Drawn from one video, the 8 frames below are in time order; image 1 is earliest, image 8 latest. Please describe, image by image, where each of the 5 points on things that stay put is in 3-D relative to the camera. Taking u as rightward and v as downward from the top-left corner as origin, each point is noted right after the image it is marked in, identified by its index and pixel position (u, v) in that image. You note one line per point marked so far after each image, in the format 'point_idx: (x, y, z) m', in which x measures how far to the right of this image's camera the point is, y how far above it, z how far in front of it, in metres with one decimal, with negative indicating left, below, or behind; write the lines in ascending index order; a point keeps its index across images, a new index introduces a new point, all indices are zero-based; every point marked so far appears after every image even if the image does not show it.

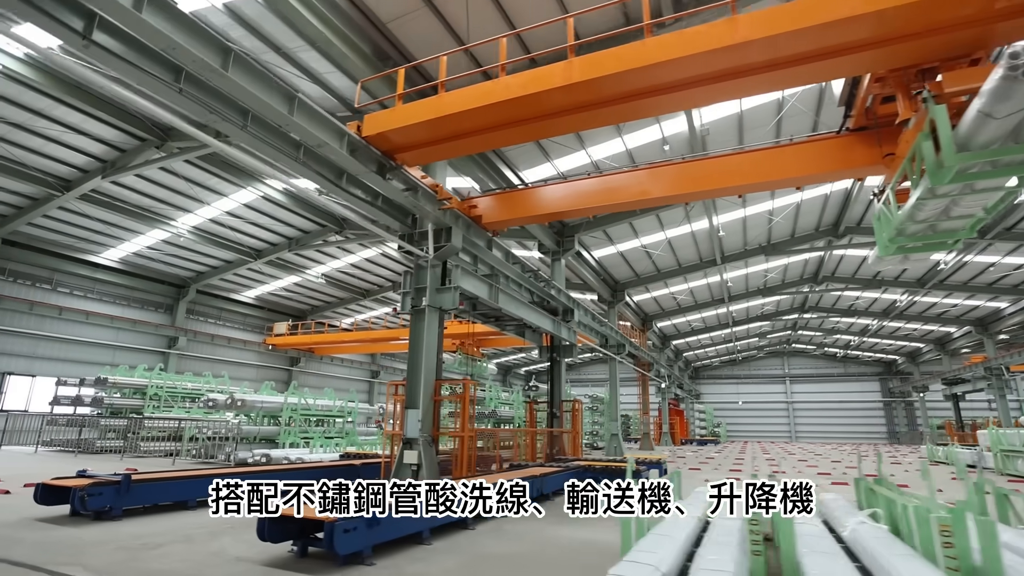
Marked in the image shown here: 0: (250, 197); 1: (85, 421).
0: (-8.2, +2.8, +16.1) m
1: (-12.1, -3.7, +14.5) m
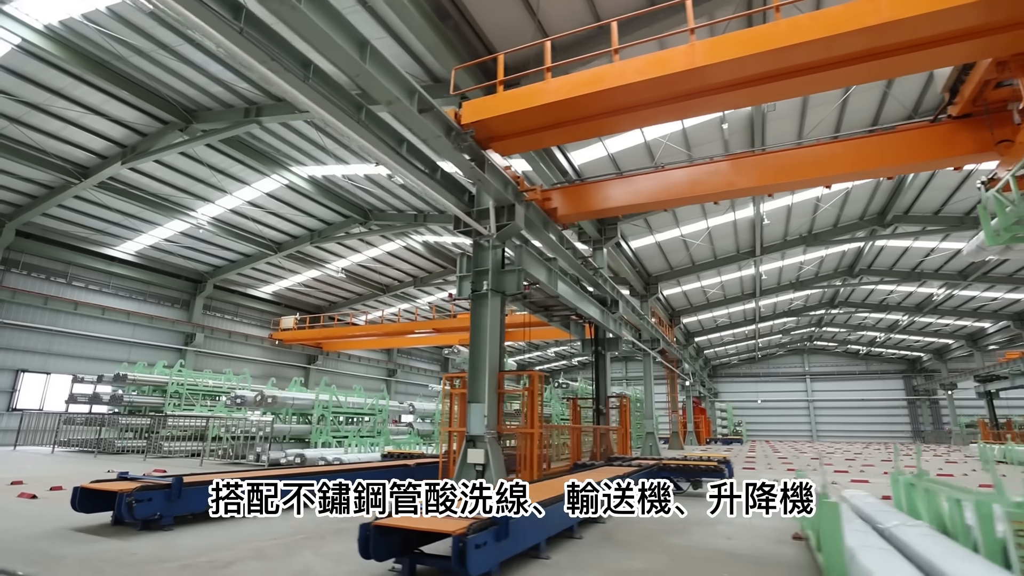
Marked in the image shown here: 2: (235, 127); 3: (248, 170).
0: (-7.1, +3.1, +15.4) m
1: (-11.0, -3.5, +13.7) m
2: (-6.2, +3.6, +11.6) m
3: (-7.5, +3.3, +14.6) m
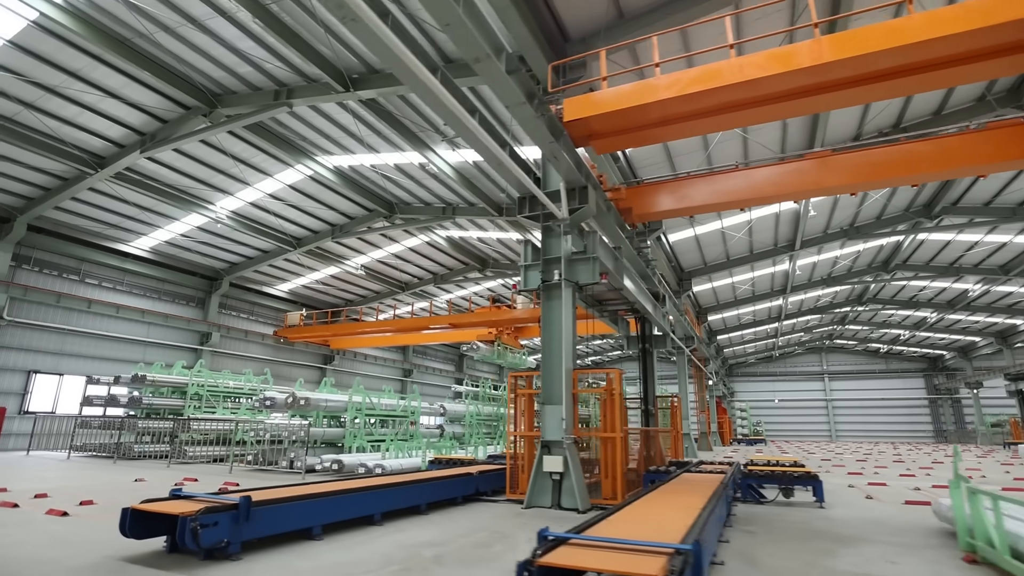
0: (-6.1, +3.2, +14.6) m
1: (-9.9, -3.4, +13.0) m
2: (-5.2, +3.8, +10.8) m
3: (-6.5, +3.4, +13.8) m
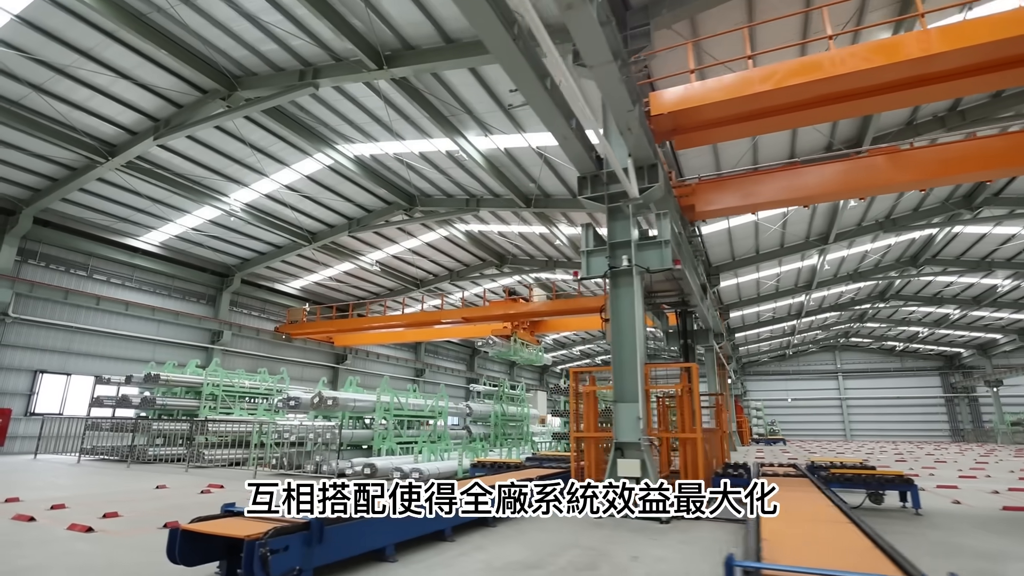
0: (-5.3, +3.3, +14.0) m
1: (-9.1, -3.3, +12.4) m
2: (-4.4, +3.9, +10.2) m
3: (-5.7, +3.6, +13.2) m
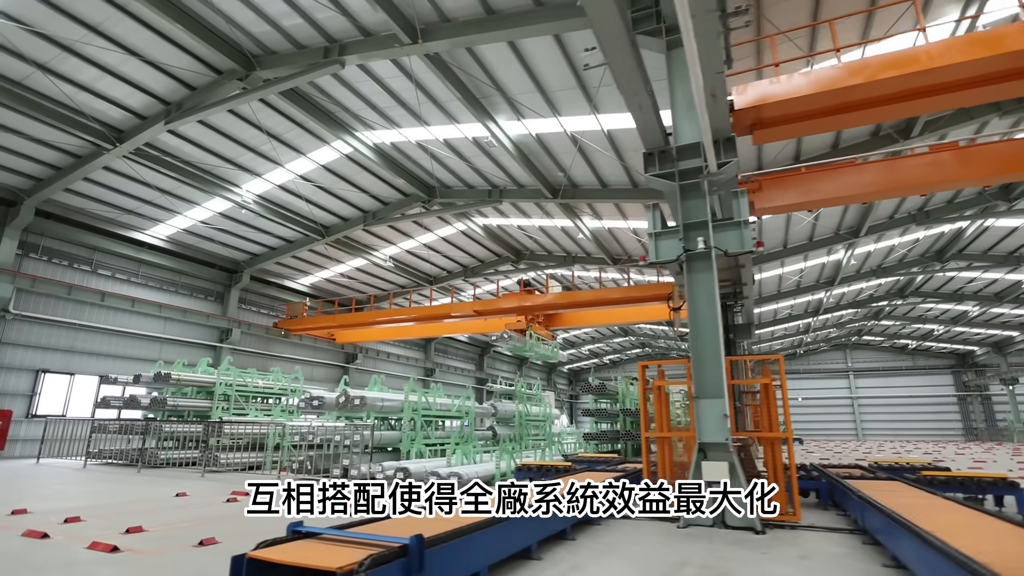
0: (-4.6, +3.4, +13.3) m
1: (-8.4, -3.2, +11.7) m
2: (-3.7, +4.1, +9.5) m
3: (-5.0, +3.7, +12.5) m
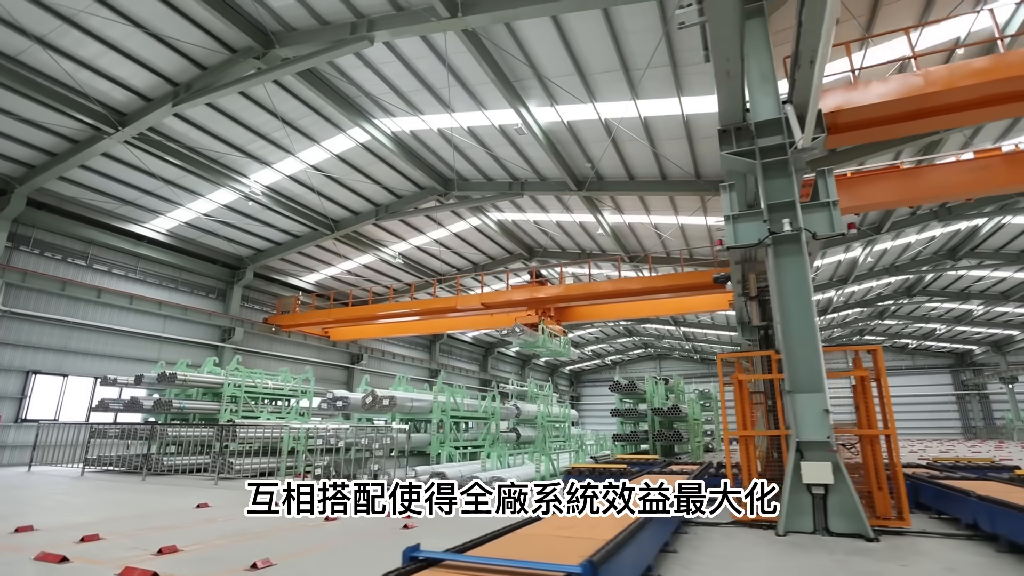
0: (-4.0, +3.6, +12.6) m
1: (-7.8, -3.0, +10.9) m
2: (-3.1, +4.2, +8.9) m
3: (-4.4, +3.8, +11.8) m
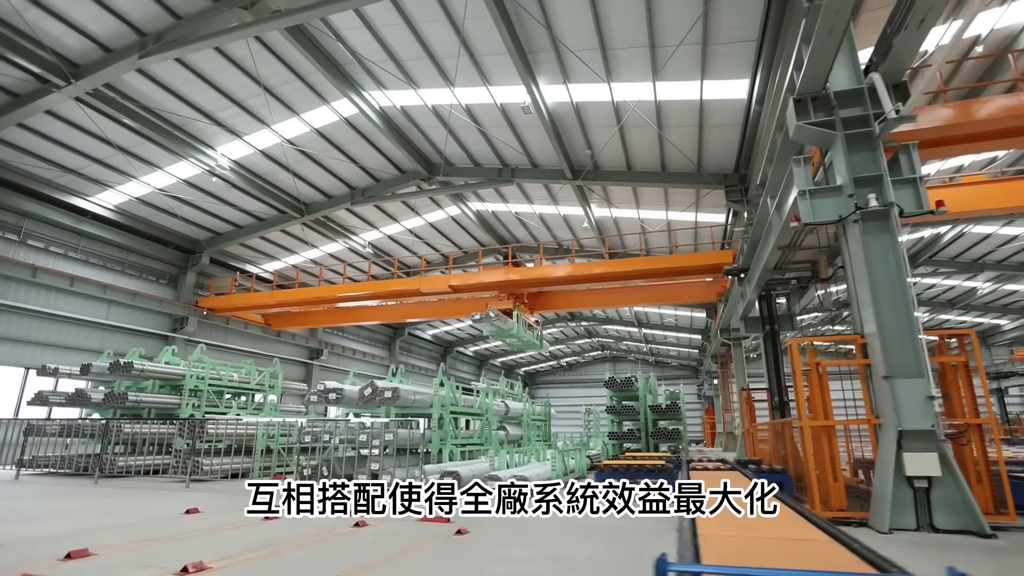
0: (-4.1, +3.9, +11.7) m
1: (-7.8, -2.6, +9.5) m
2: (-2.7, +4.5, +8.0) m
3: (-4.4, +4.2, +10.9) m
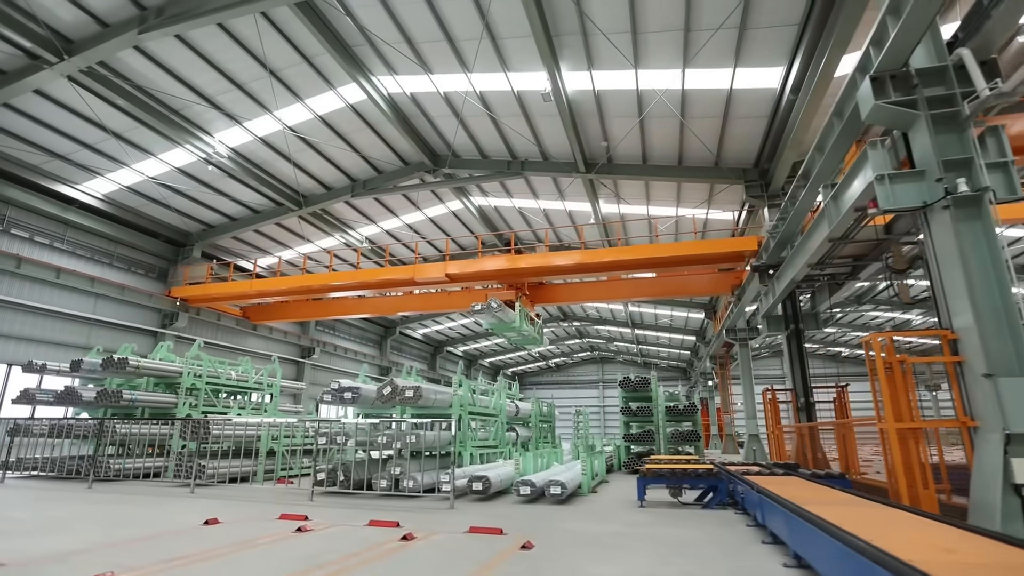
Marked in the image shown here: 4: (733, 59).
0: (-3.7, +4.0, +11.1) m
1: (-7.4, -2.5, +8.8) m
2: (-2.2, +4.6, +7.5) m
3: (-4.0, +4.3, +10.3) m
4: (+3.8, +3.9, +8.8) m
